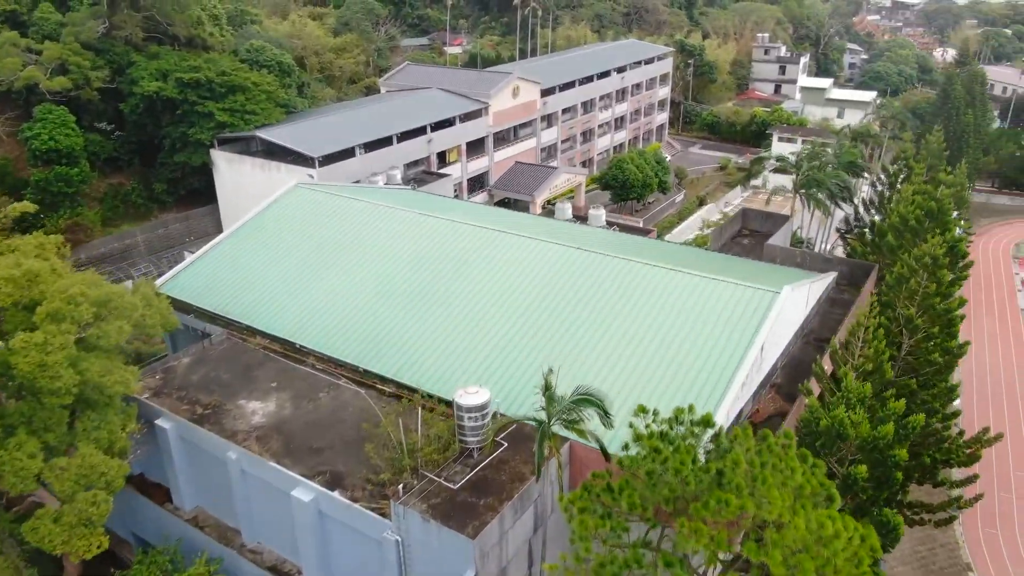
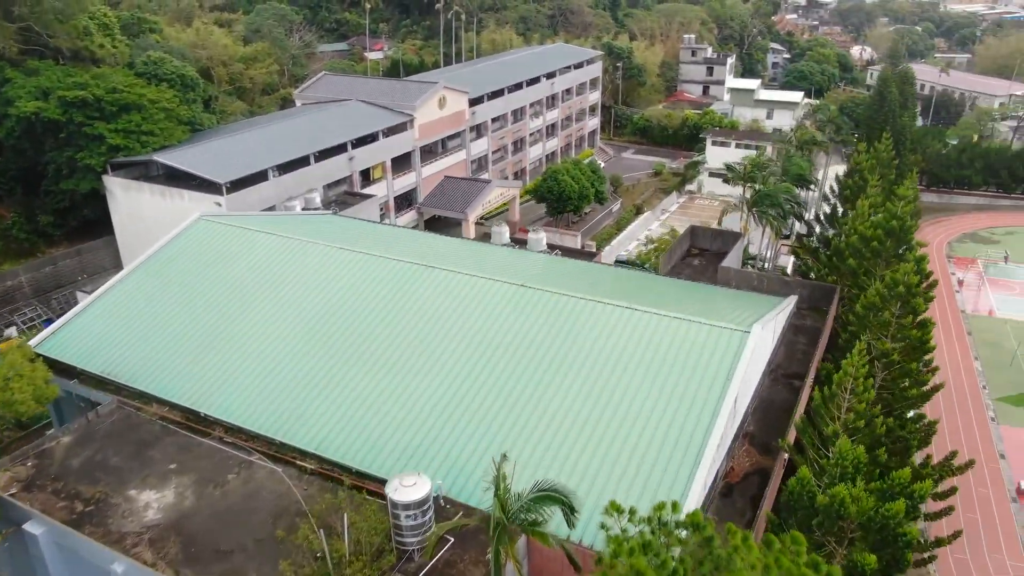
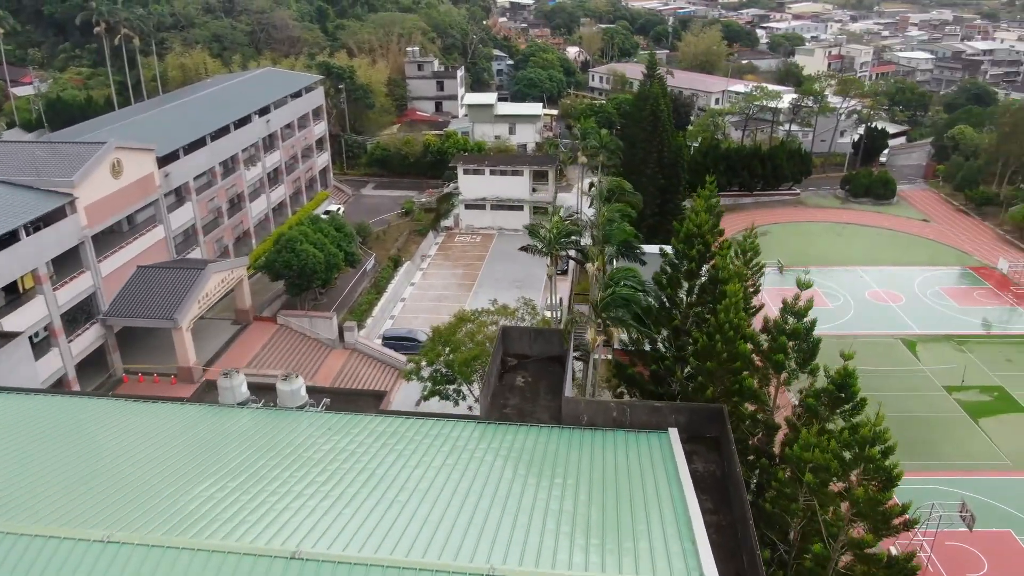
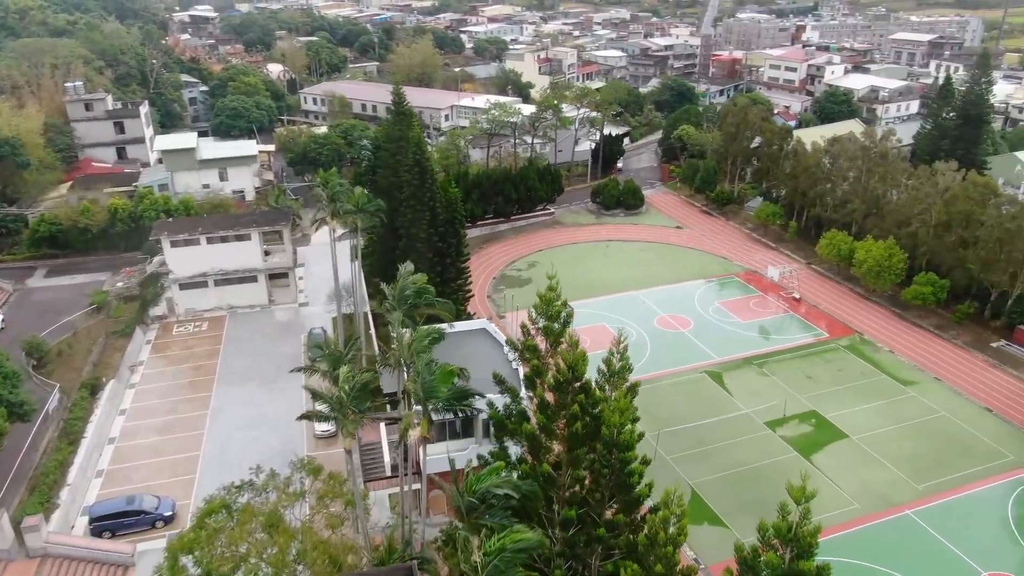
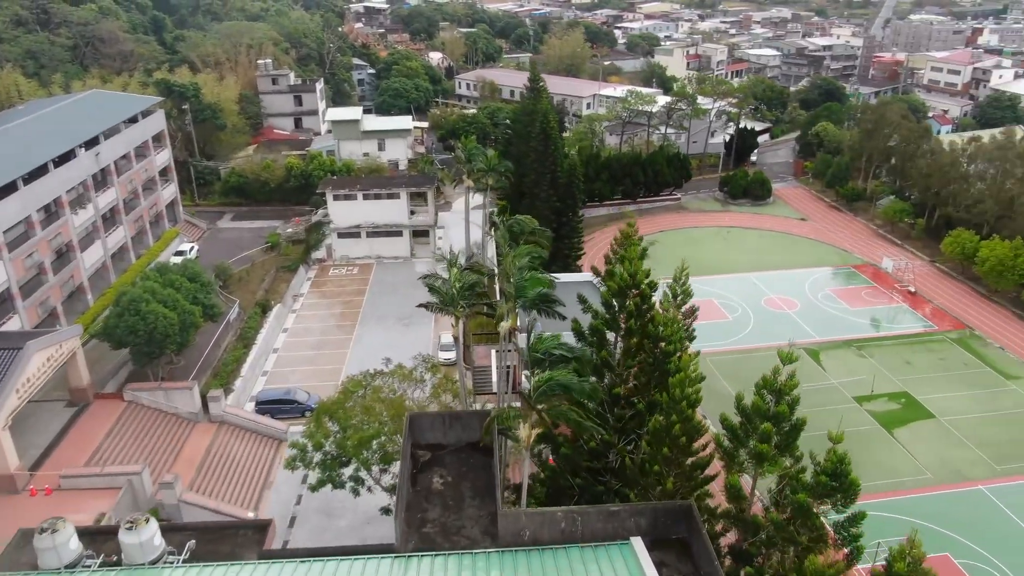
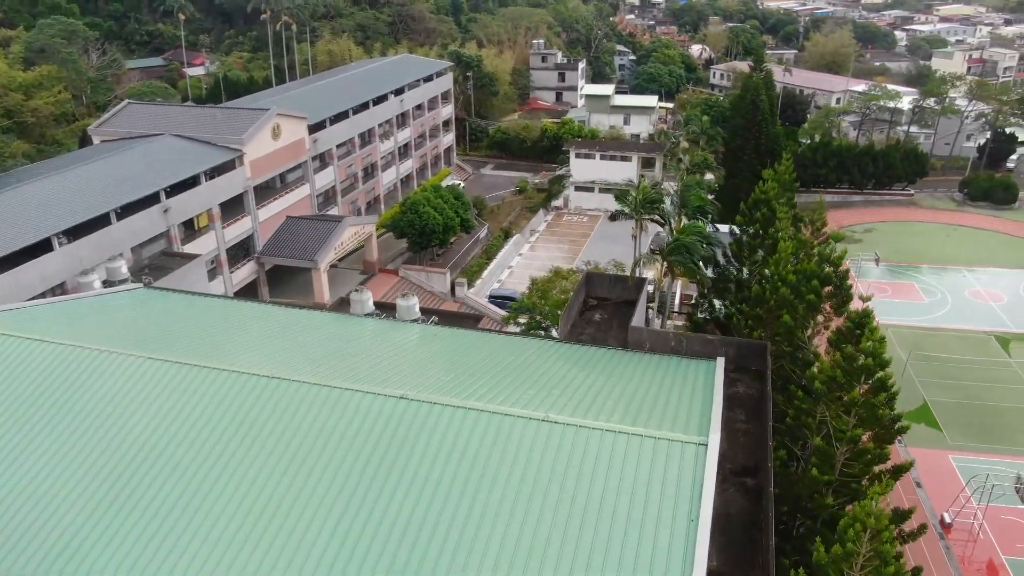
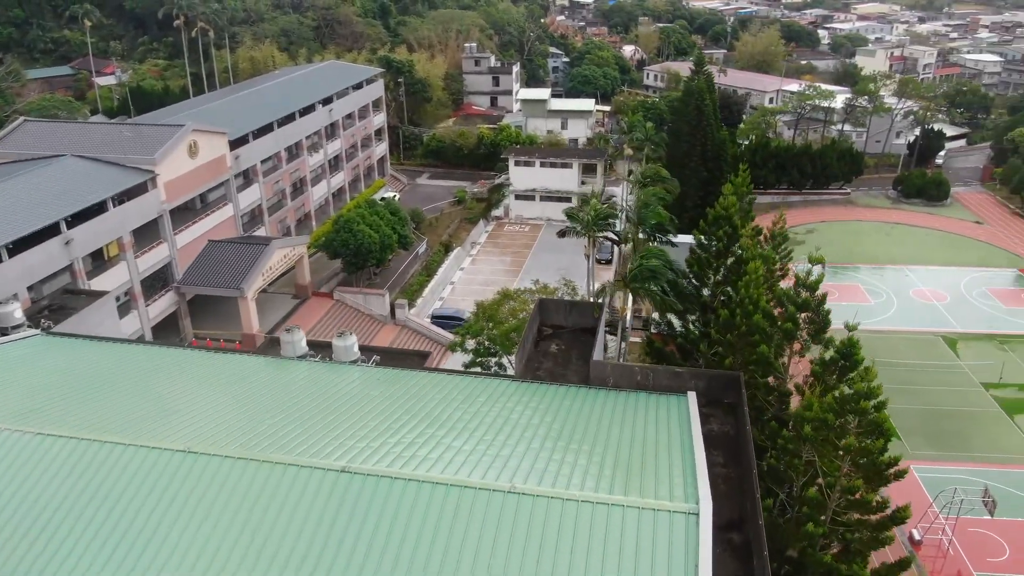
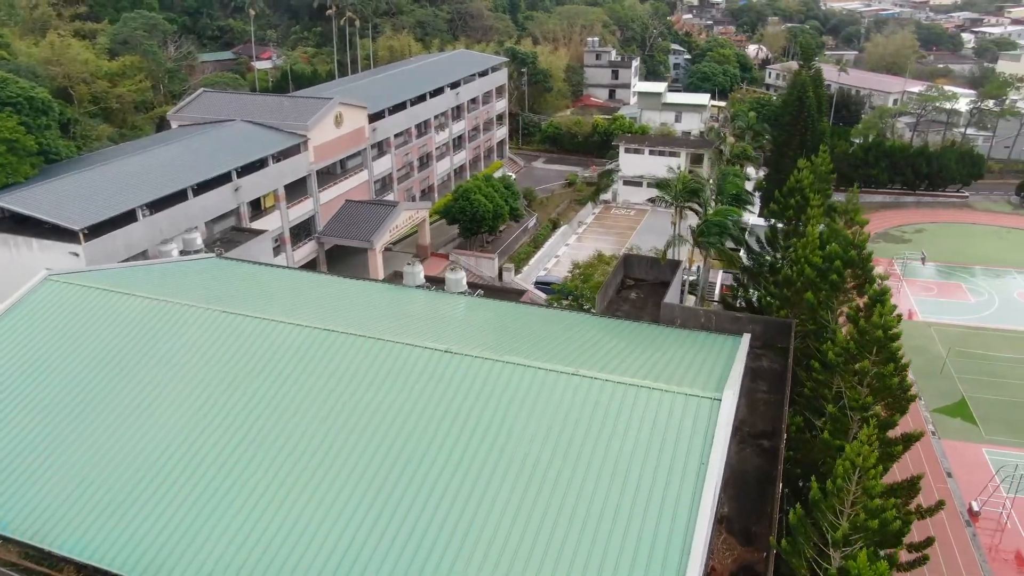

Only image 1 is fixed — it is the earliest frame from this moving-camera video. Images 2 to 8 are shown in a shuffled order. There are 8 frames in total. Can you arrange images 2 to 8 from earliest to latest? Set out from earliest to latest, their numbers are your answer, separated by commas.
2, 8, 6, 7, 3, 5, 4
